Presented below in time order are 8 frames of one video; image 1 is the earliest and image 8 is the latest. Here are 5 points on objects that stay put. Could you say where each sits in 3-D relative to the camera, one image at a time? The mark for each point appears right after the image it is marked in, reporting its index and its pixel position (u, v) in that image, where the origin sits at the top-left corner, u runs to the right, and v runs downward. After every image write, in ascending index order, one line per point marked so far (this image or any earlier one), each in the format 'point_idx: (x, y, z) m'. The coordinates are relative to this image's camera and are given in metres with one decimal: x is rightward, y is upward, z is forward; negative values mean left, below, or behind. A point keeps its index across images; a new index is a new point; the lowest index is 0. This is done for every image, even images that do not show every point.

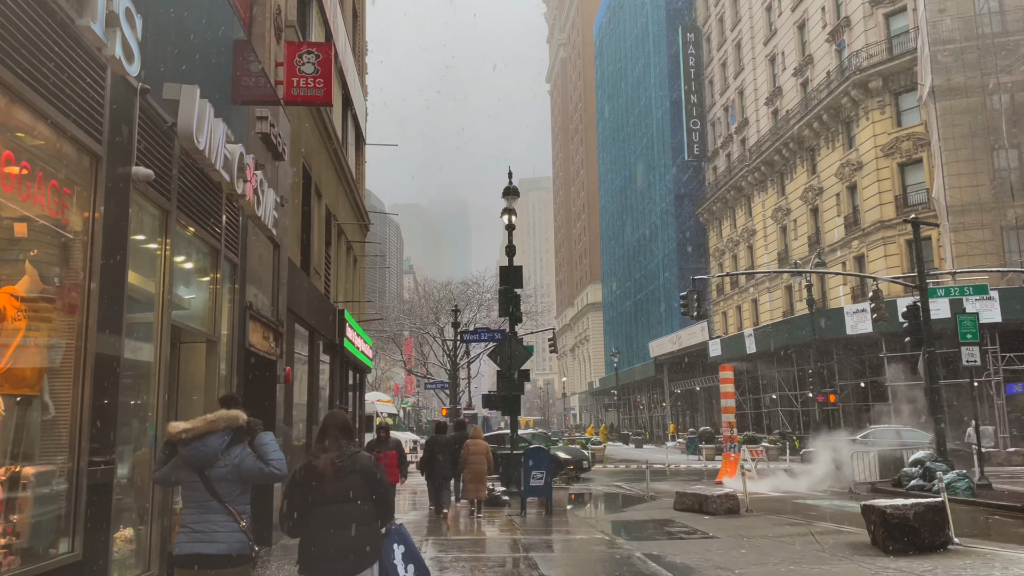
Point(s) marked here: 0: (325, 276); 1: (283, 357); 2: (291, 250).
0: (-3.6, +0.2, +15.4) m
1: (-3.1, -0.9, +10.9) m
2: (-3.2, +0.6, +11.8) m
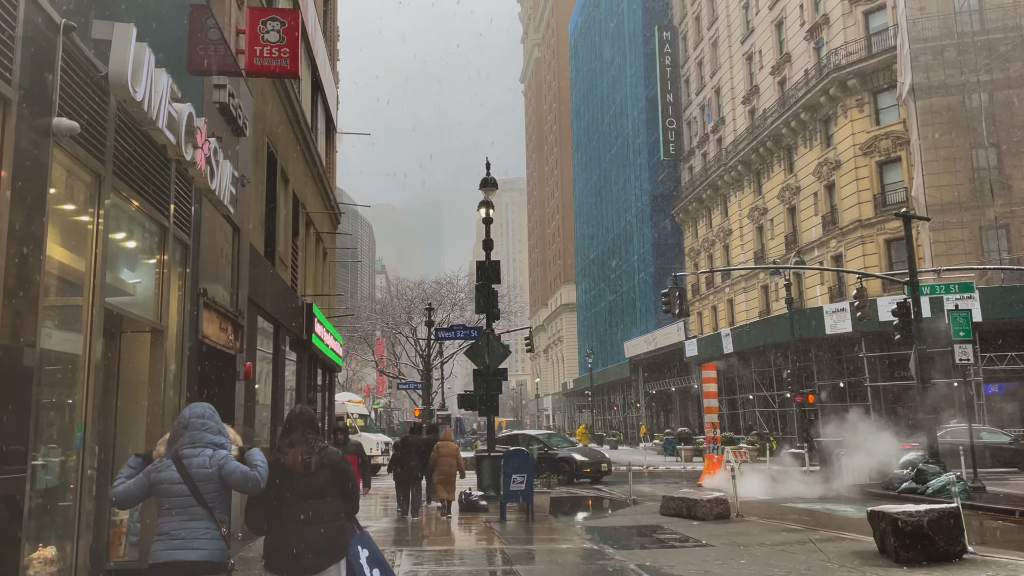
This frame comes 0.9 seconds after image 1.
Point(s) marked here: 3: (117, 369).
0: (-3.9, +0.4, +14.4) m
1: (-3.3, -0.8, +9.9) m
2: (-3.5, +0.7, +10.9) m
3: (-3.5, -0.7, +7.1) m
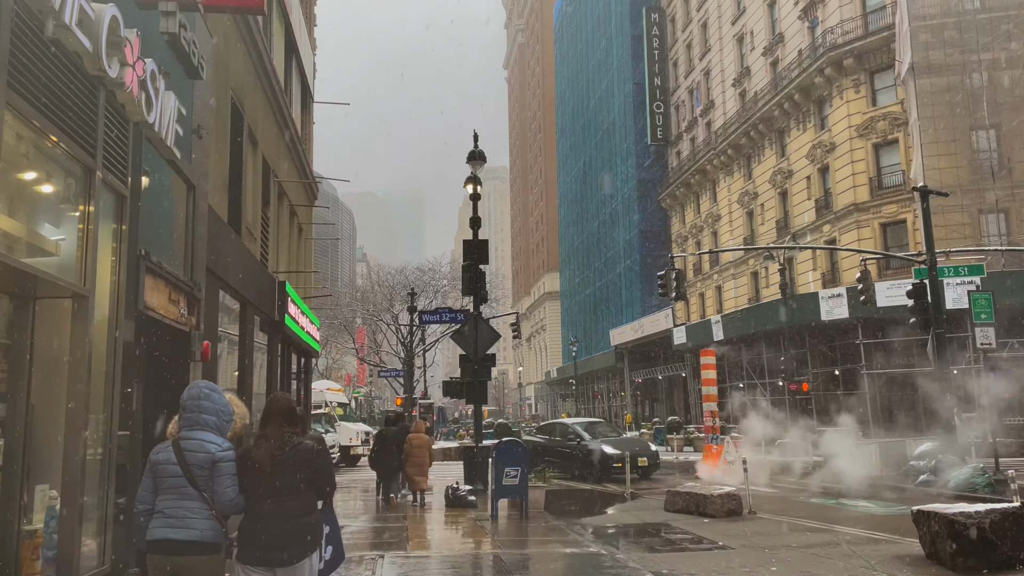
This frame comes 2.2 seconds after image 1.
0: (-4.1, +0.8, +13.1) m
1: (-3.3, -0.4, +8.6) m
2: (-3.5, +1.1, +9.6) m
3: (-3.4, -0.4, +5.8) m
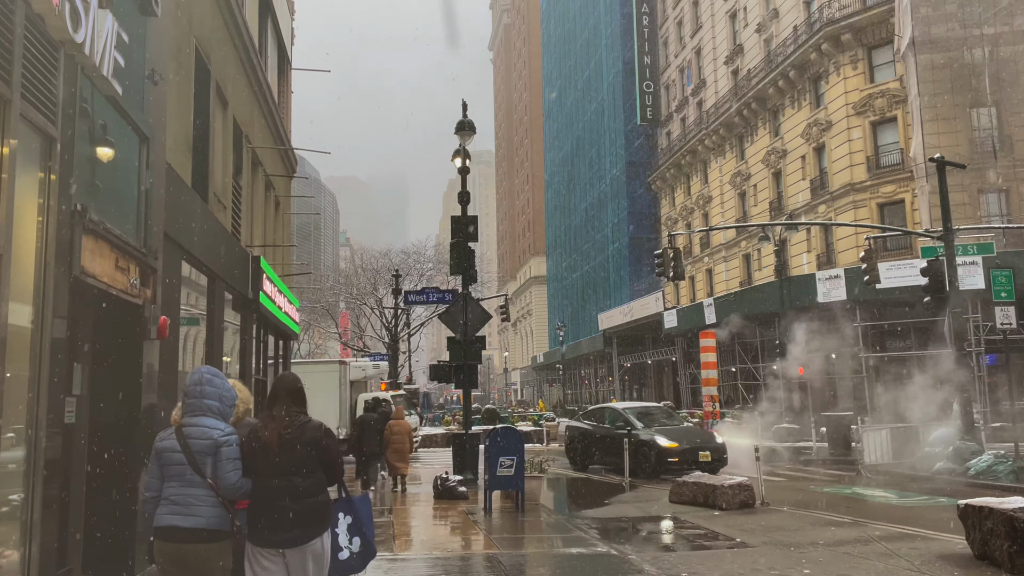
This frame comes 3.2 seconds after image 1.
0: (-4.1, +1.2, +12.0) m
1: (-3.3, -0.1, +7.6) m
2: (-3.6, +1.4, +8.5) m
3: (-3.4, -0.1, +4.7) m
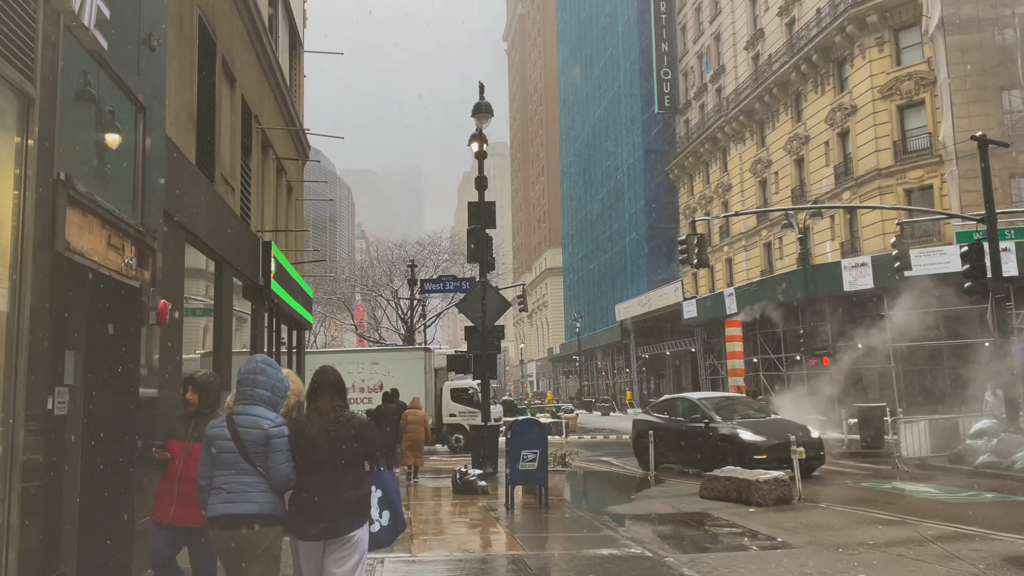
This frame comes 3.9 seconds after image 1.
0: (-3.8, +1.4, +11.5) m
1: (-3.1, 0.0, +7.1) m
2: (-3.3, +1.6, +8.0) m
3: (-3.2, 0.0, +4.2) m
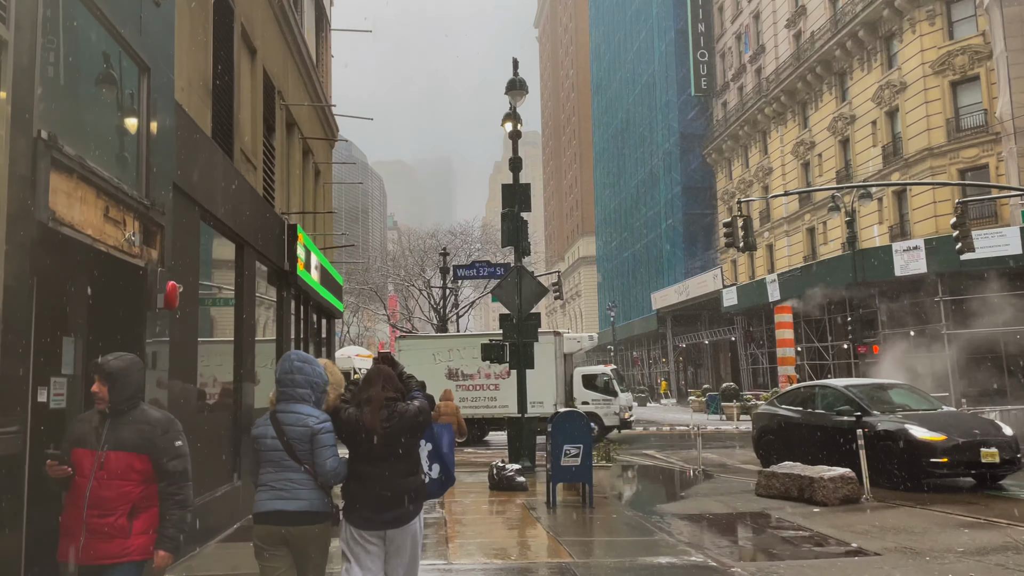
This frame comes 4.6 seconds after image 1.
0: (-3.3, +1.6, +10.9) m
1: (-2.7, +0.2, +6.4) m
2: (-2.9, +1.7, +7.3) m
3: (-3.0, +0.1, +3.6) m
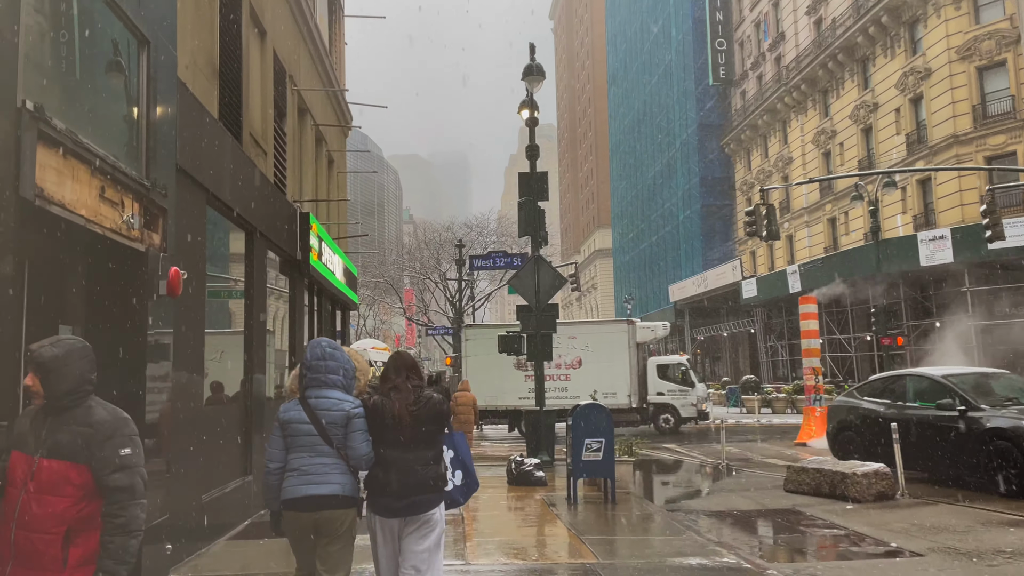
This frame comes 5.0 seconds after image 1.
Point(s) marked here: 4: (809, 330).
0: (-3.1, +1.7, +10.6) m
1: (-2.6, +0.3, +6.1) m
2: (-2.8, +1.8, +7.0) m
3: (-2.9, +0.2, +3.3) m
4: (+6.2, -0.9, +16.9) m
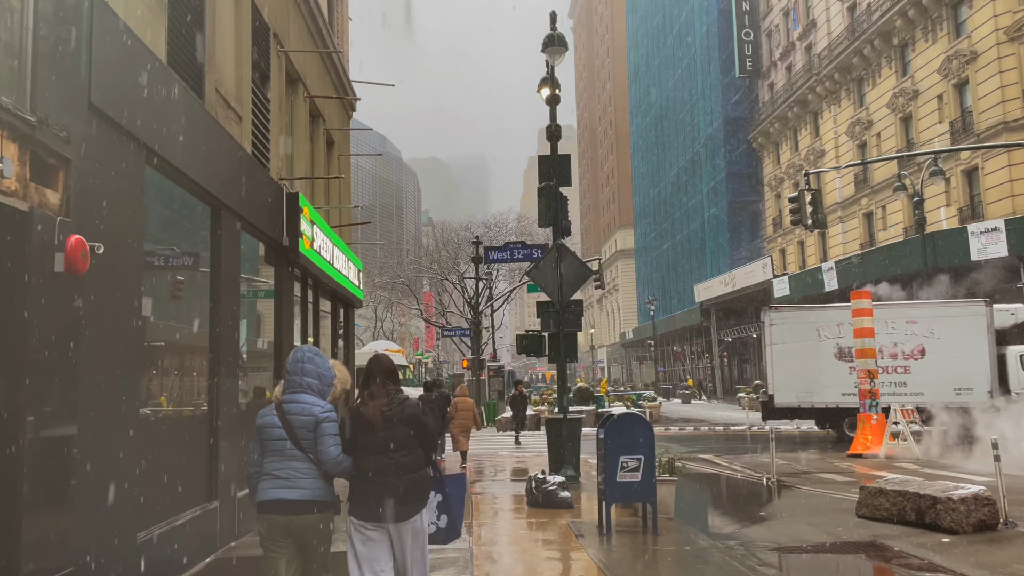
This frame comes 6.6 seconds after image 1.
0: (-2.9, +1.8, +9.1) m
1: (-2.5, +0.4, +4.6) m
2: (-2.7, +2.0, +5.6) m
3: (-2.8, +0.3, +1.8) m
4: (+6.6, -0.8, +15.2) m
